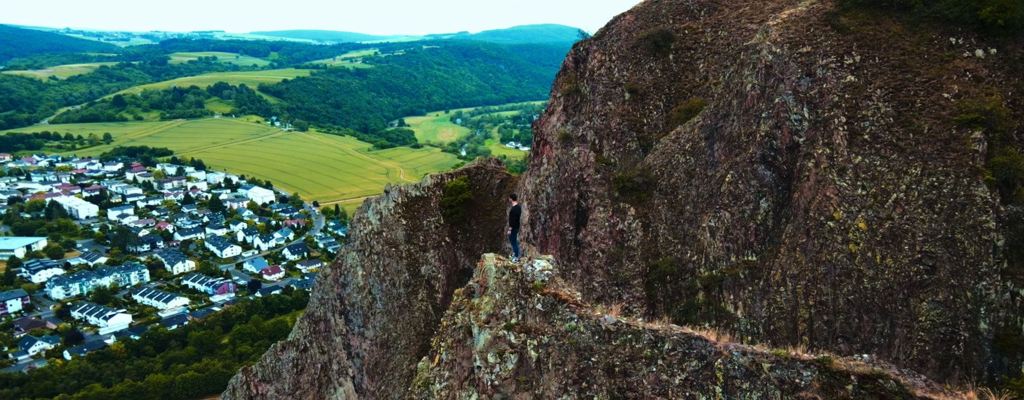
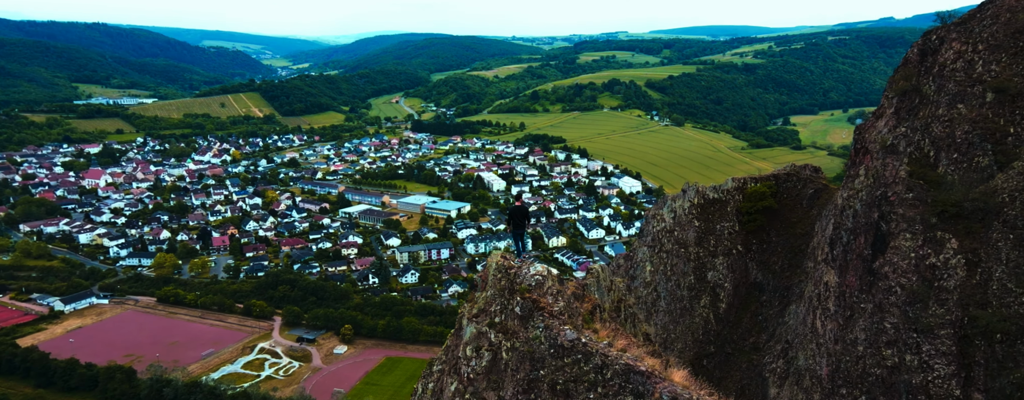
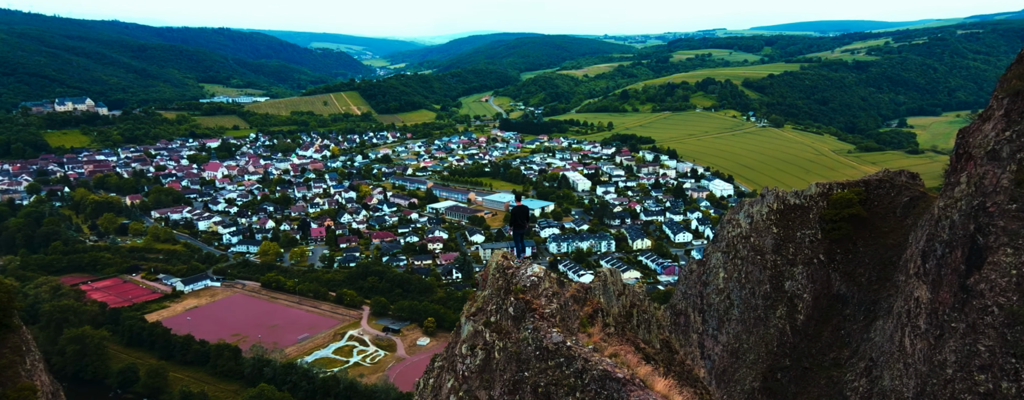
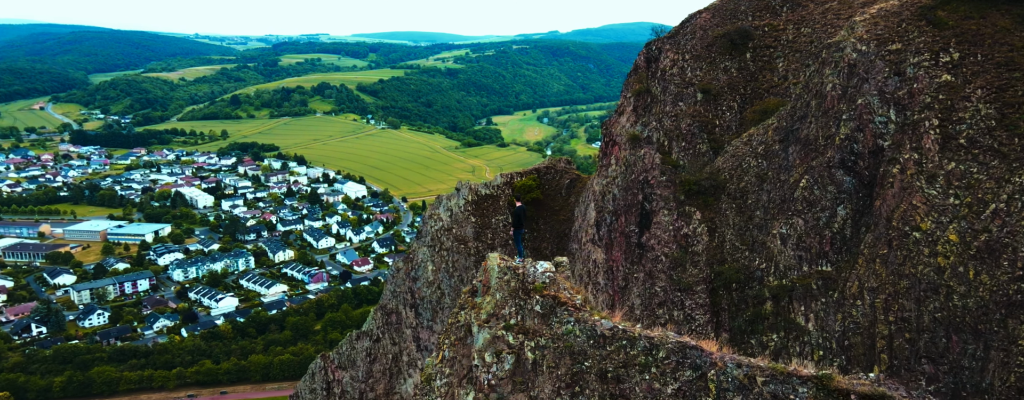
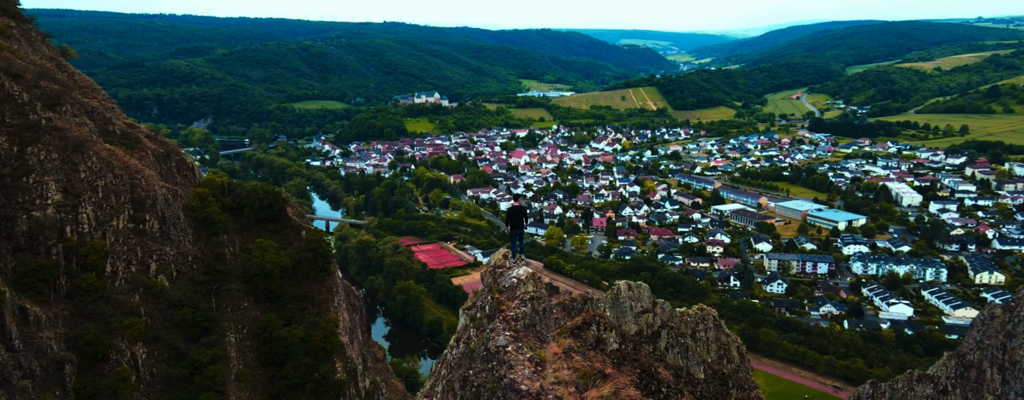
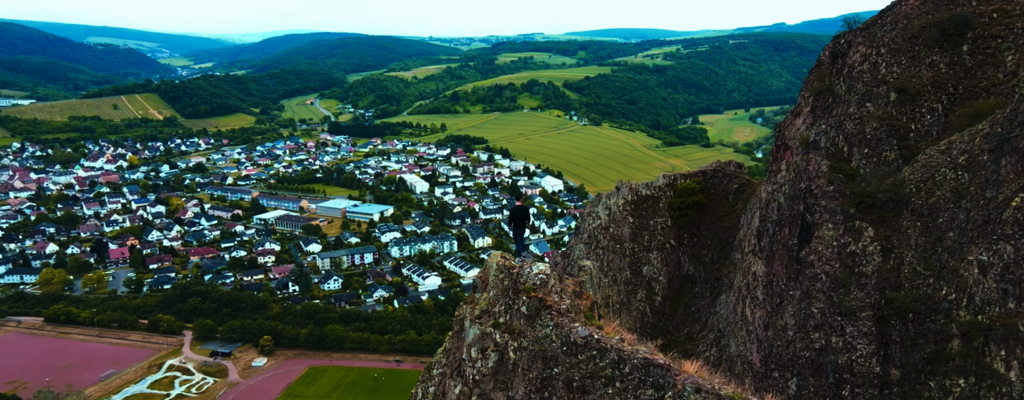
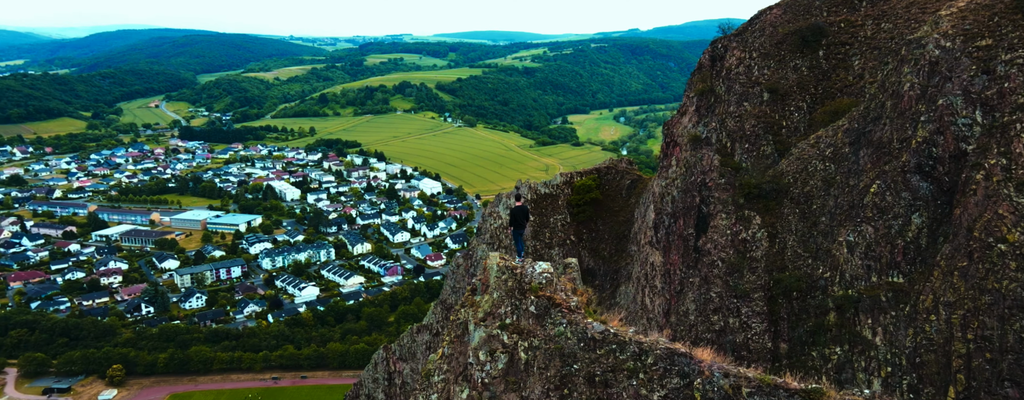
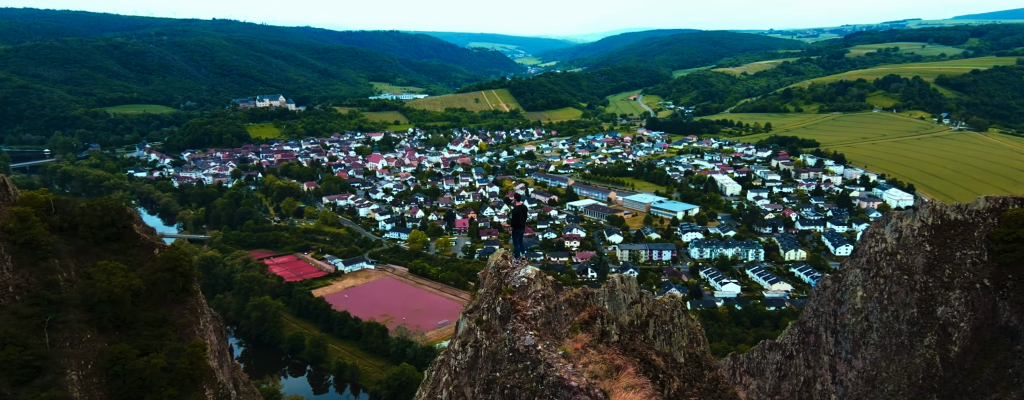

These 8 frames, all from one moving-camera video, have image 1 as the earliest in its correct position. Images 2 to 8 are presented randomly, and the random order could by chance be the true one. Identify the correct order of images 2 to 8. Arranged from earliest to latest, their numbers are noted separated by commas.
4, 7, 6, 2, 3, 8, 5
